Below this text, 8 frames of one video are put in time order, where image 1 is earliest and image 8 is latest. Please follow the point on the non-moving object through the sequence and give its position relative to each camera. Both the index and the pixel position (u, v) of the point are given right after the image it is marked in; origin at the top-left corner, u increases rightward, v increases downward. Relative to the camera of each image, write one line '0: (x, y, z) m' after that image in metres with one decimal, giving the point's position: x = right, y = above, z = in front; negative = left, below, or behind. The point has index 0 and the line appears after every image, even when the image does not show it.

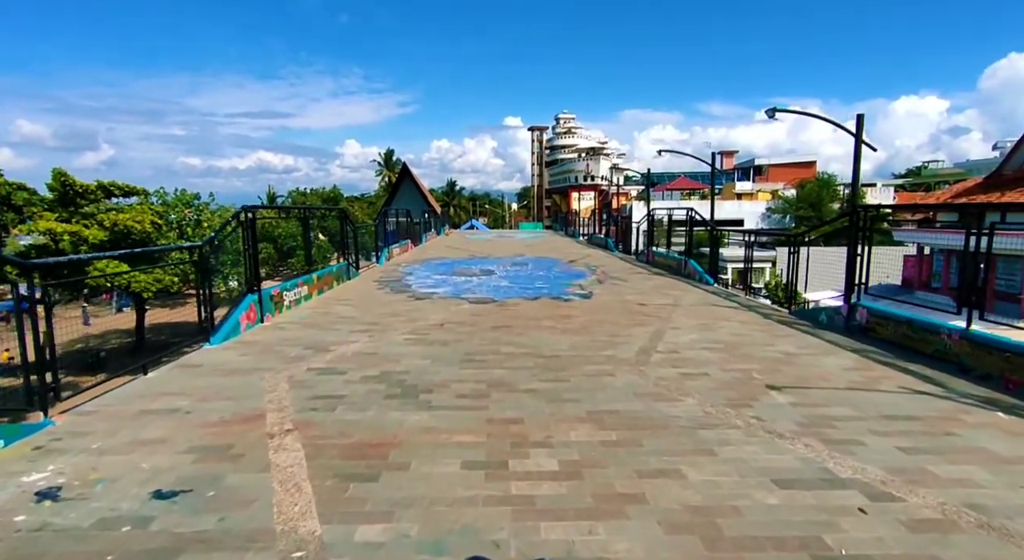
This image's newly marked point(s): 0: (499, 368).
0: (-0.1, -0.9, +5.5) m
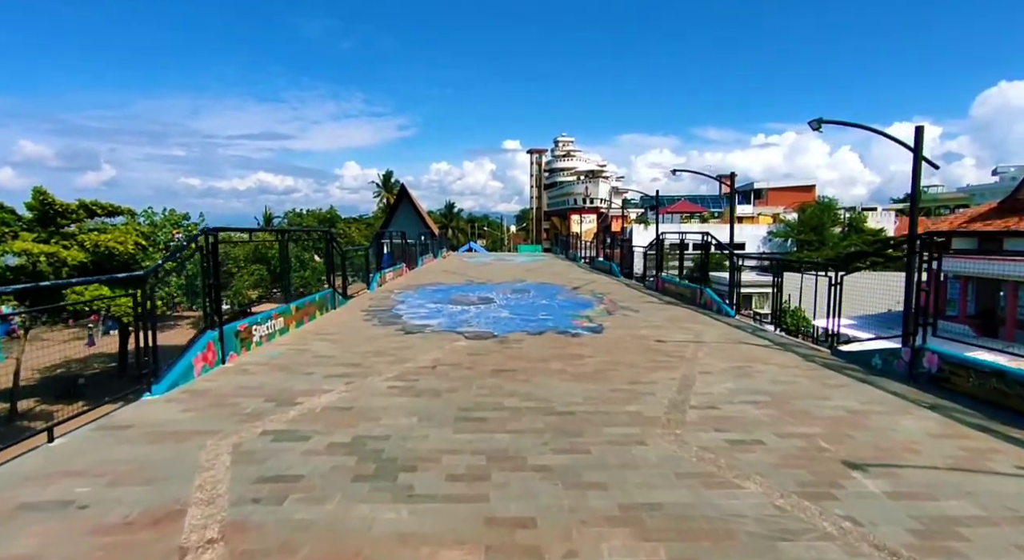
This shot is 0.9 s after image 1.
0: (-0.1, -1.2, +4.4) m
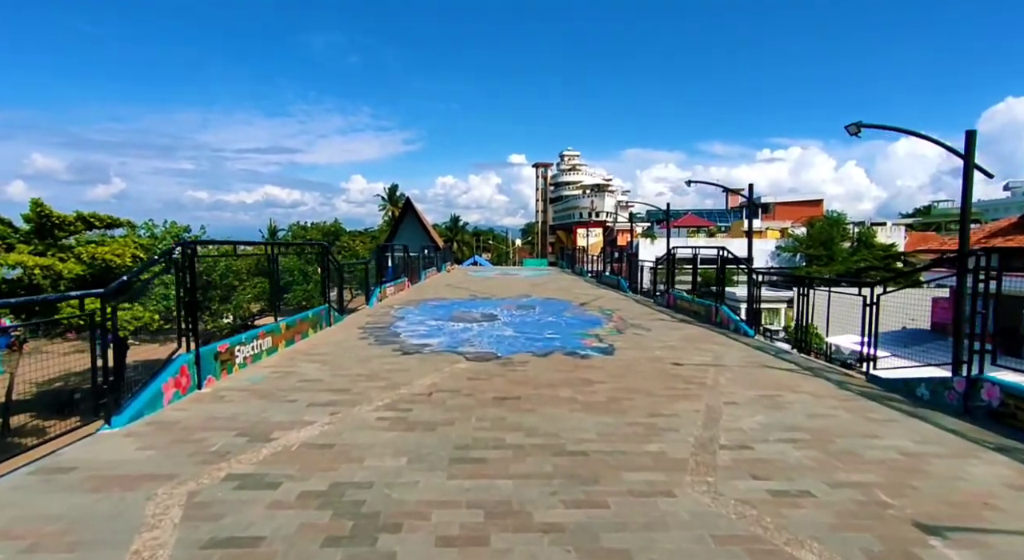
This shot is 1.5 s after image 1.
0: (-0.1, -1.4, +3.8) m
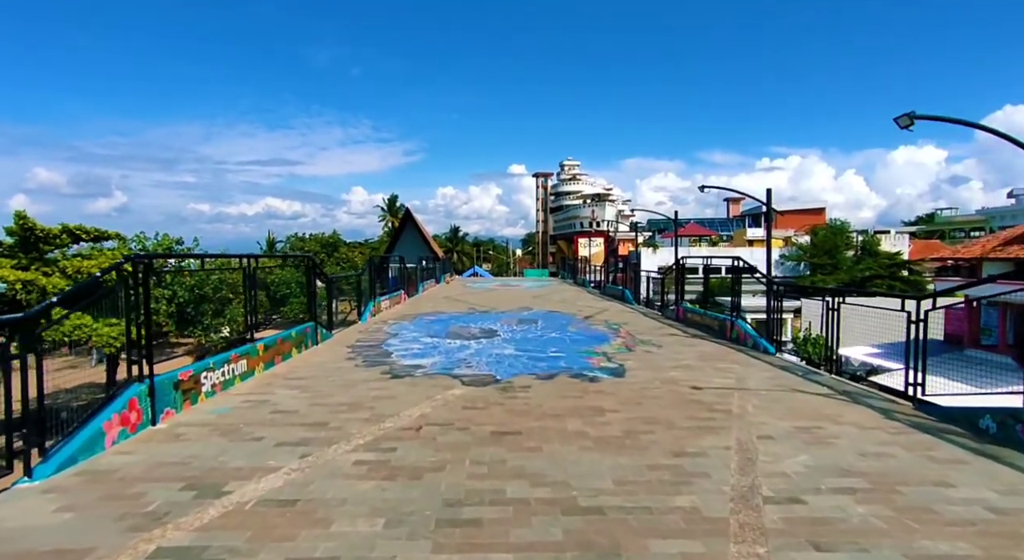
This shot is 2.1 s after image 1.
0: (-0.1, -1.5, +3.0) m
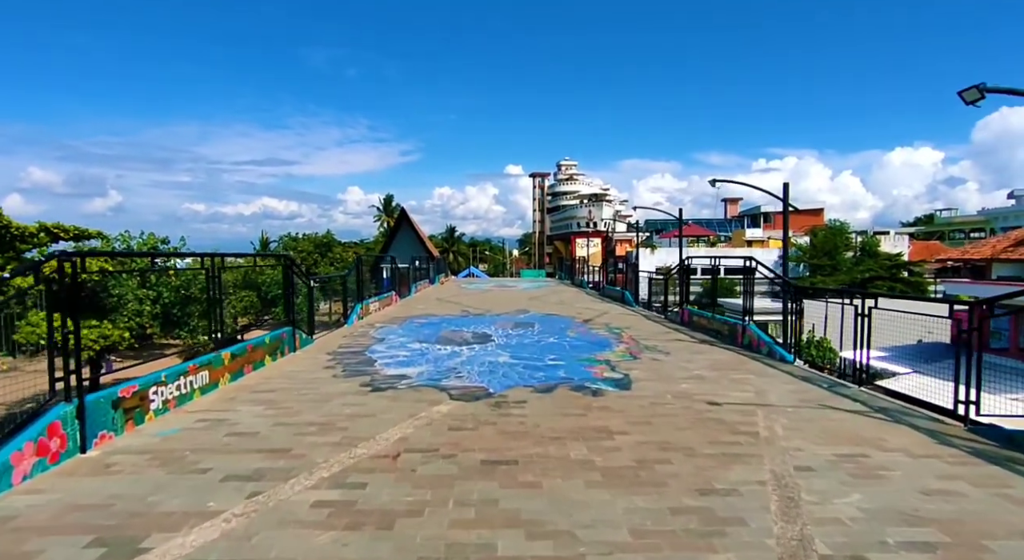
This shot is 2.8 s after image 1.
0: (-0.1, -1.5, +2.3) m
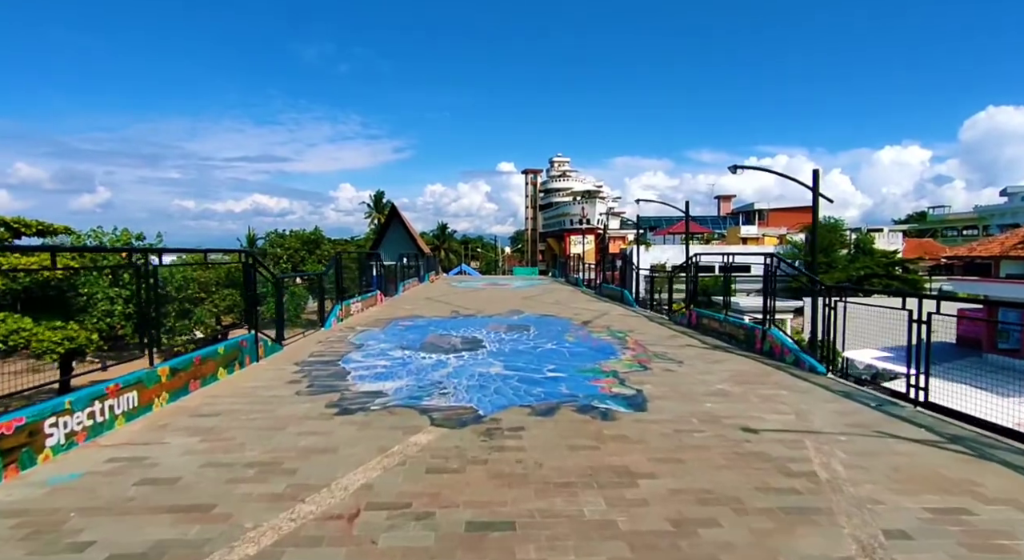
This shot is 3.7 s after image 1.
0: (-0.1, -1.6, +1.2) m
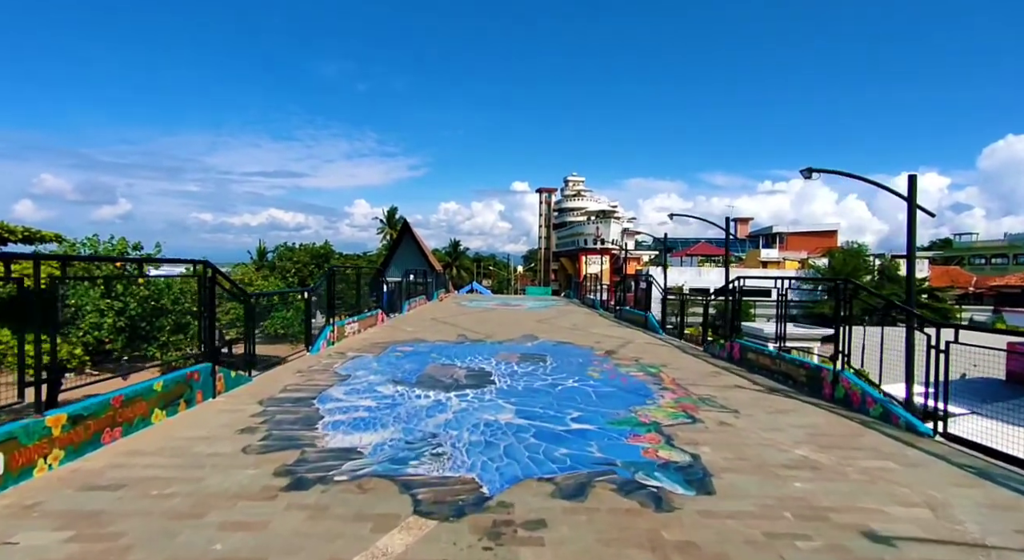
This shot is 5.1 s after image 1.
0: (-0.1, -1.6, -0.4) m
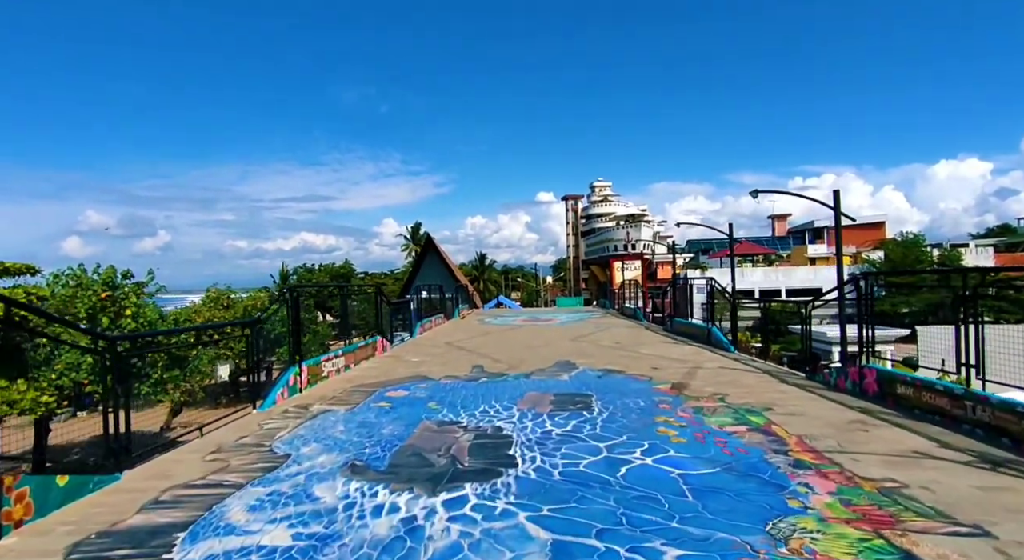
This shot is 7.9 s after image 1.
0: (-0.2, -1.6, -3.5) m
